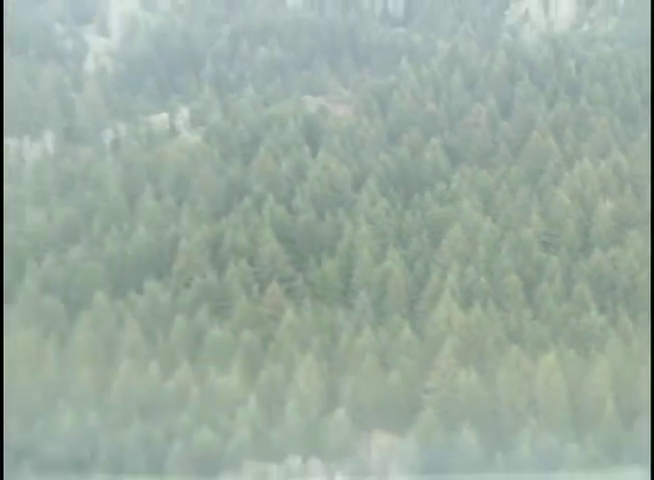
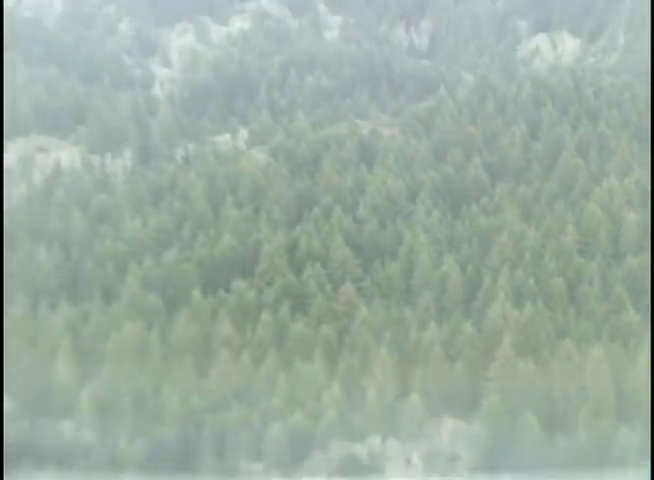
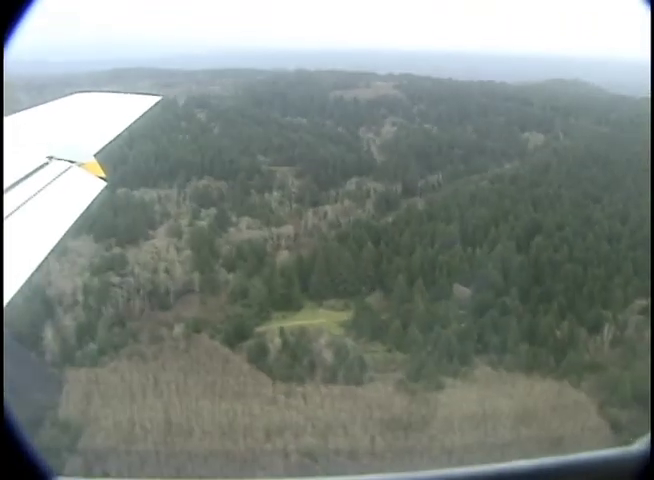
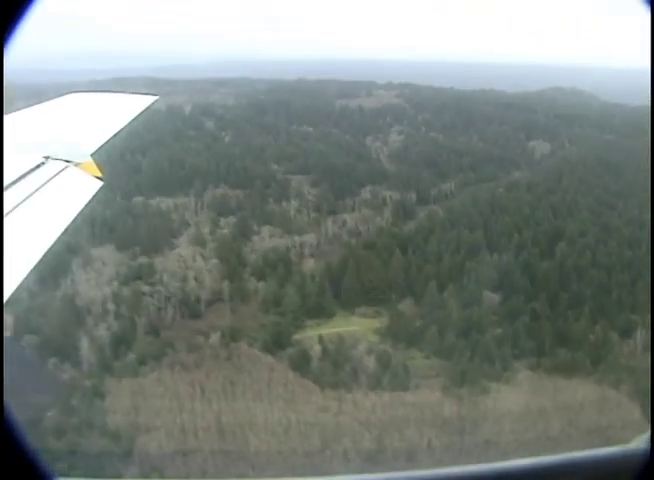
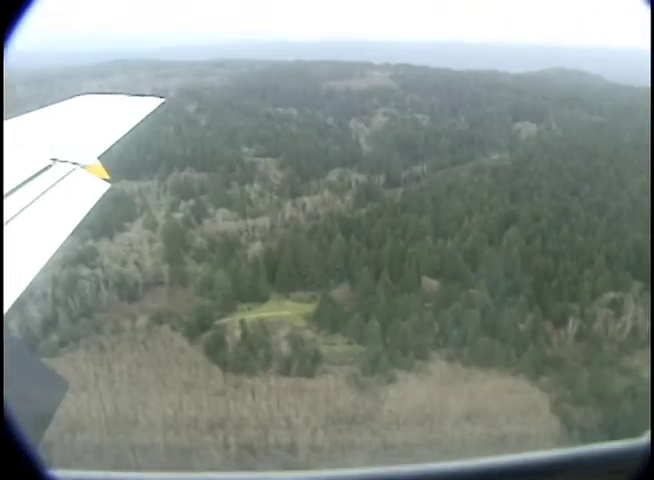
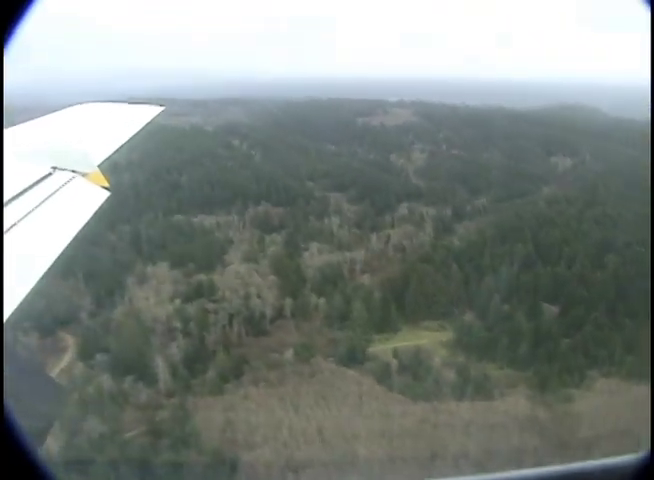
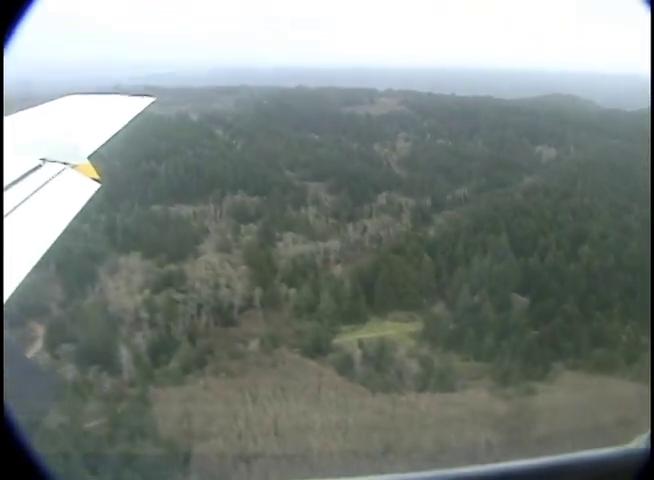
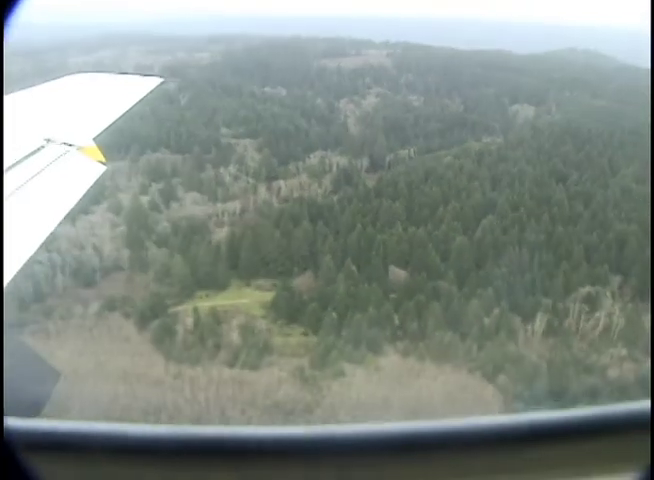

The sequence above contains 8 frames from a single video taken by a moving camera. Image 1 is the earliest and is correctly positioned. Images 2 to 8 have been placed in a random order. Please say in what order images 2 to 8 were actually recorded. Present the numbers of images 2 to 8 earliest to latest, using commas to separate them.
2, 8, 5, 3, 4, 7, 6
